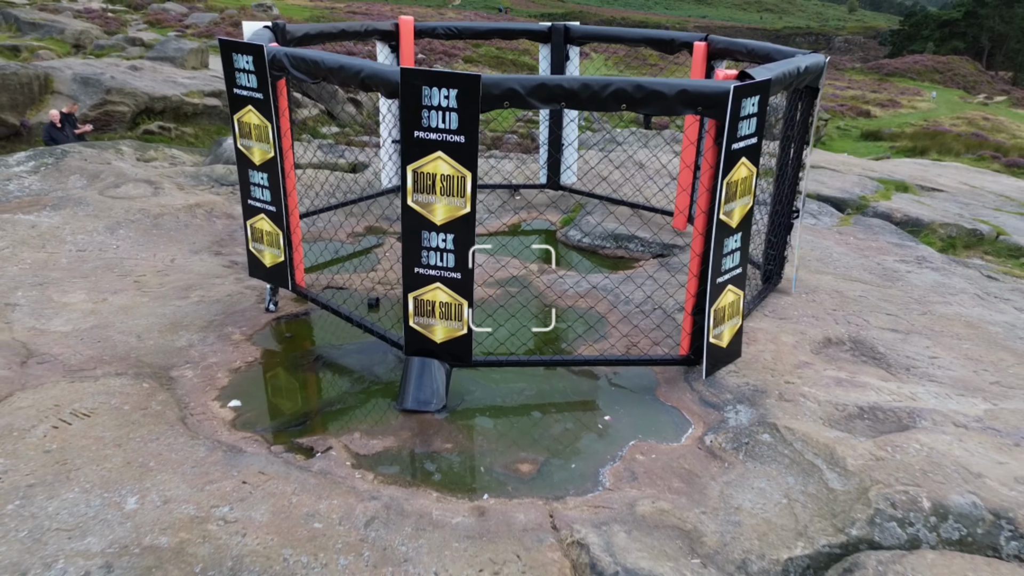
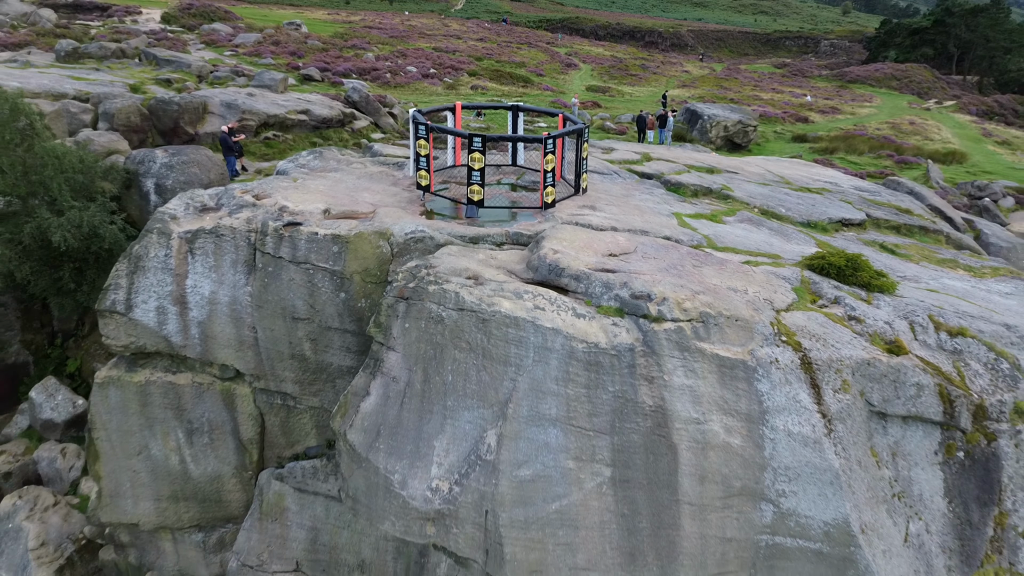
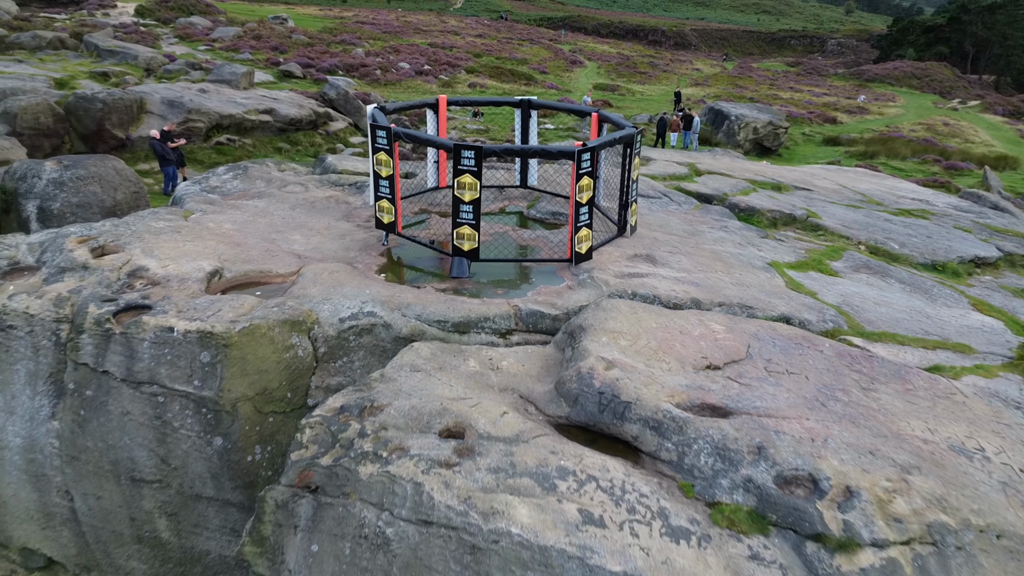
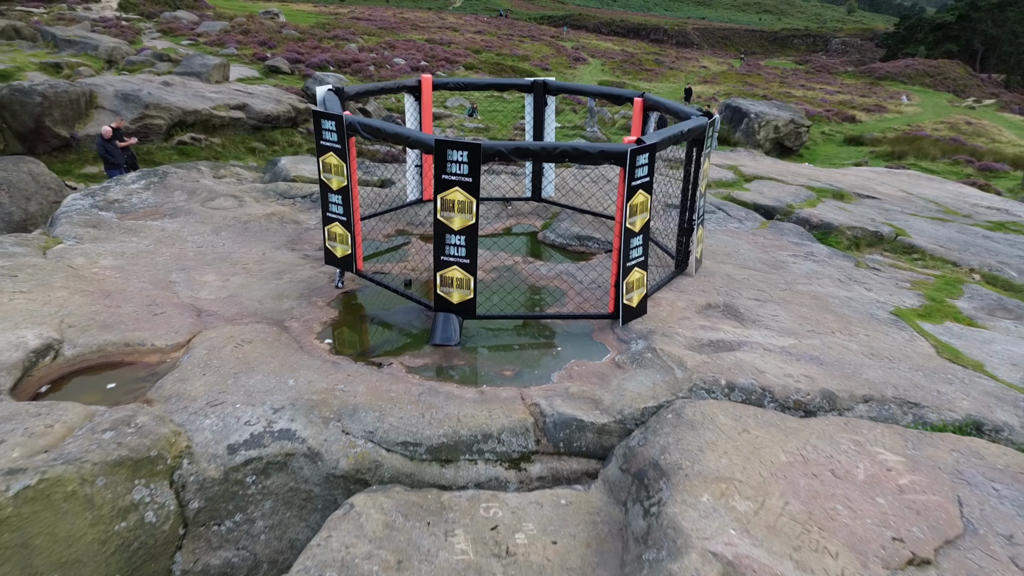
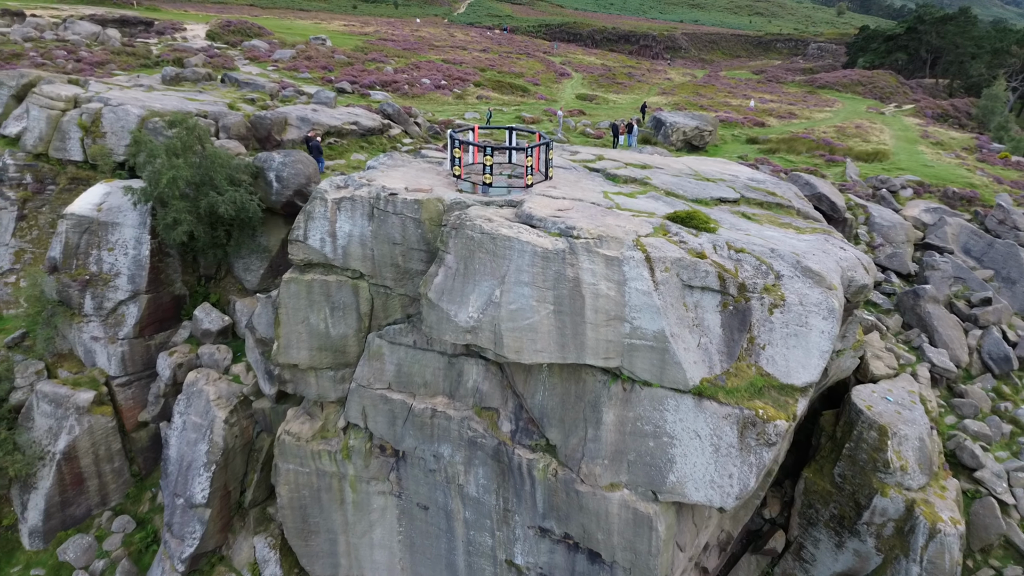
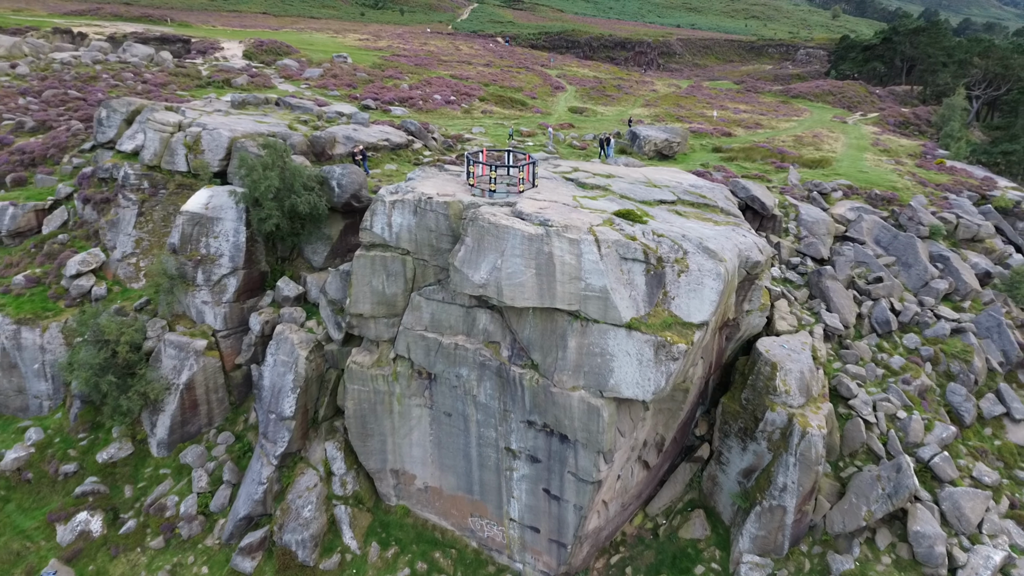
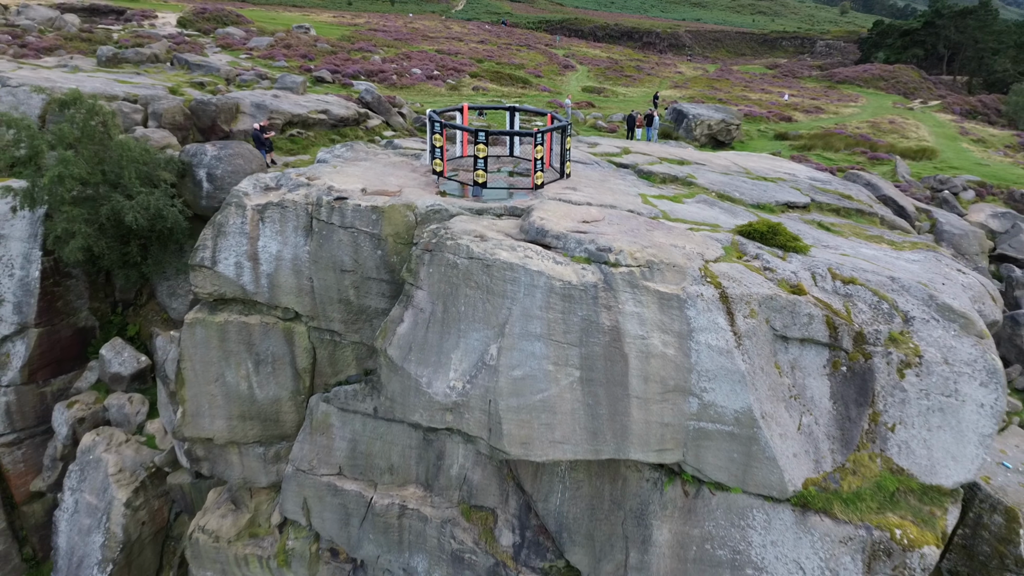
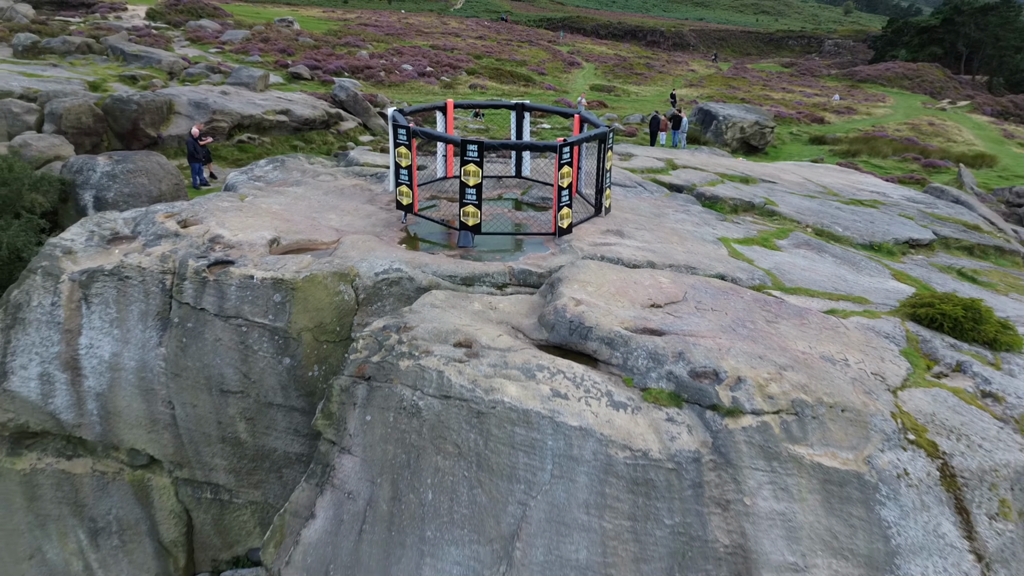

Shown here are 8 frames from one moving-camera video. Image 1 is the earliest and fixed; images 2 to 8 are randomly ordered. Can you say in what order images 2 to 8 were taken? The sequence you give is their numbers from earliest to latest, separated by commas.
4, 3, 8, 2, 7, 5, 6
